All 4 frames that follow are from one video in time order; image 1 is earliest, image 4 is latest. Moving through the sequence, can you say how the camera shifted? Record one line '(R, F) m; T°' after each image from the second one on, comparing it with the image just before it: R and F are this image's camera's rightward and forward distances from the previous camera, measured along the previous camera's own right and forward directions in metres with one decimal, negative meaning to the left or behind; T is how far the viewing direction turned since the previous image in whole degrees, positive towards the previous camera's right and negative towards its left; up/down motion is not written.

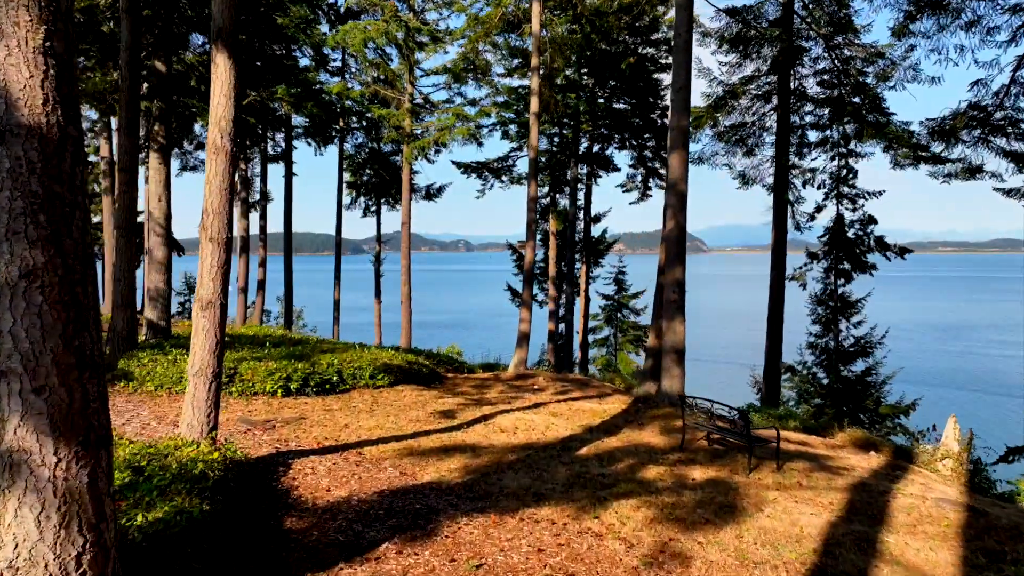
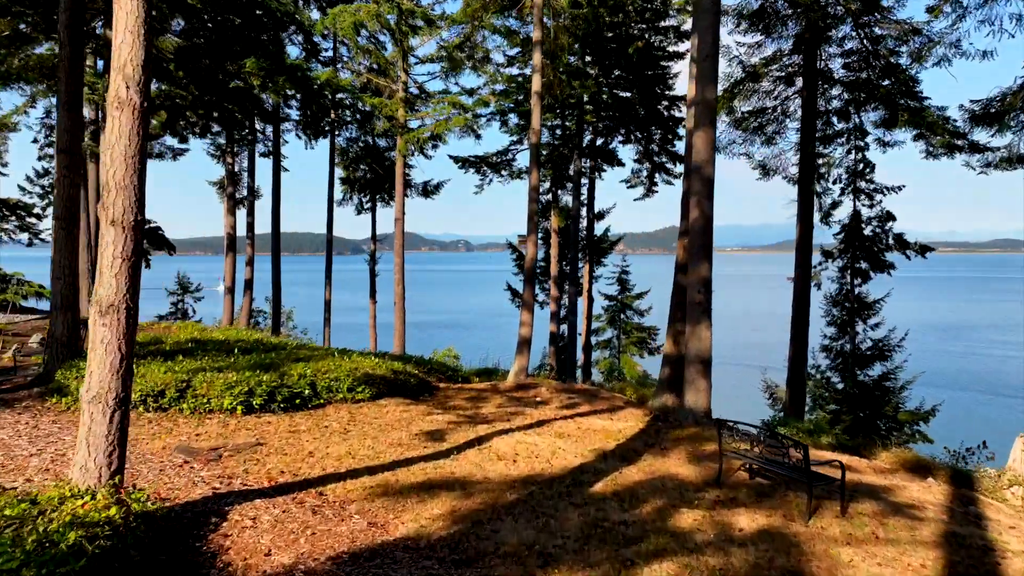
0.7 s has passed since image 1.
(0.0, +1.4) m; 0°
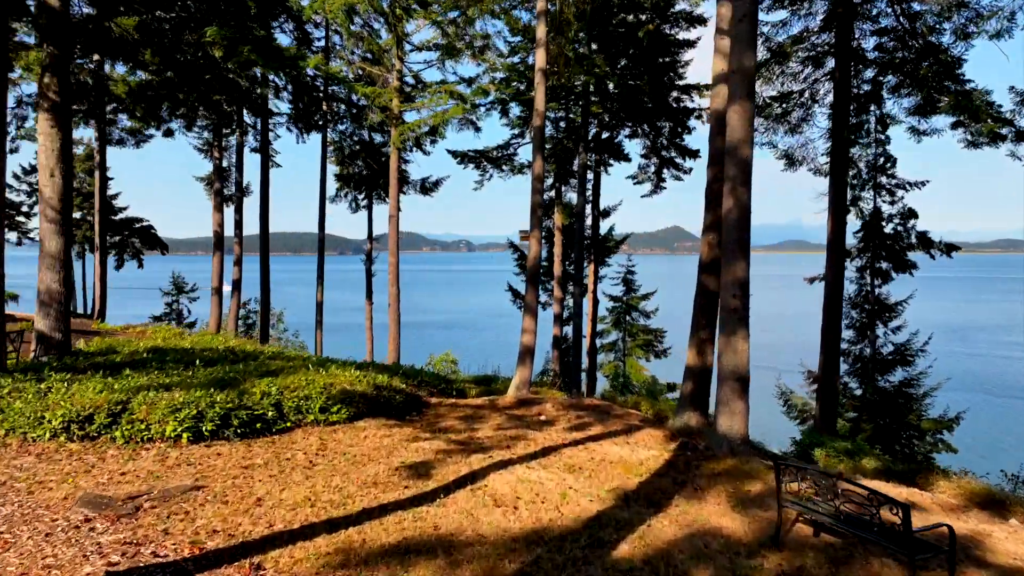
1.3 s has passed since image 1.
(0.0, +1.4) m; 0°
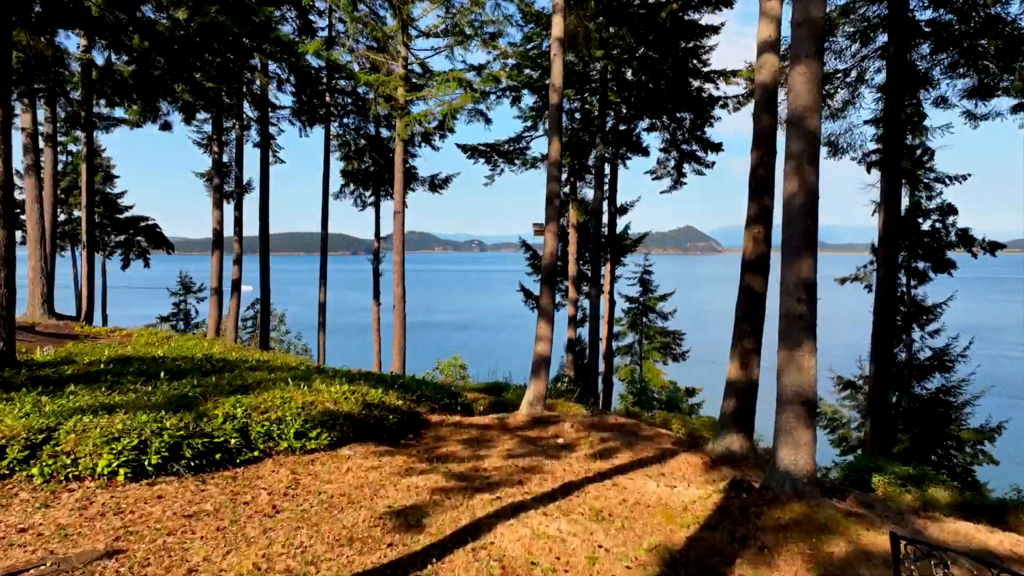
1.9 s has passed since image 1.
(0.0, +1.4) m; -1°
